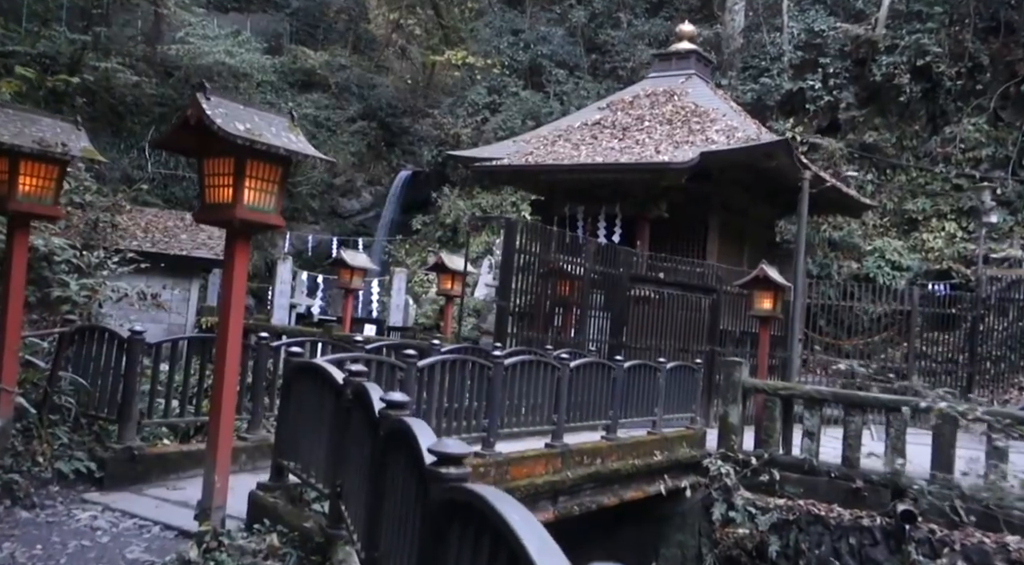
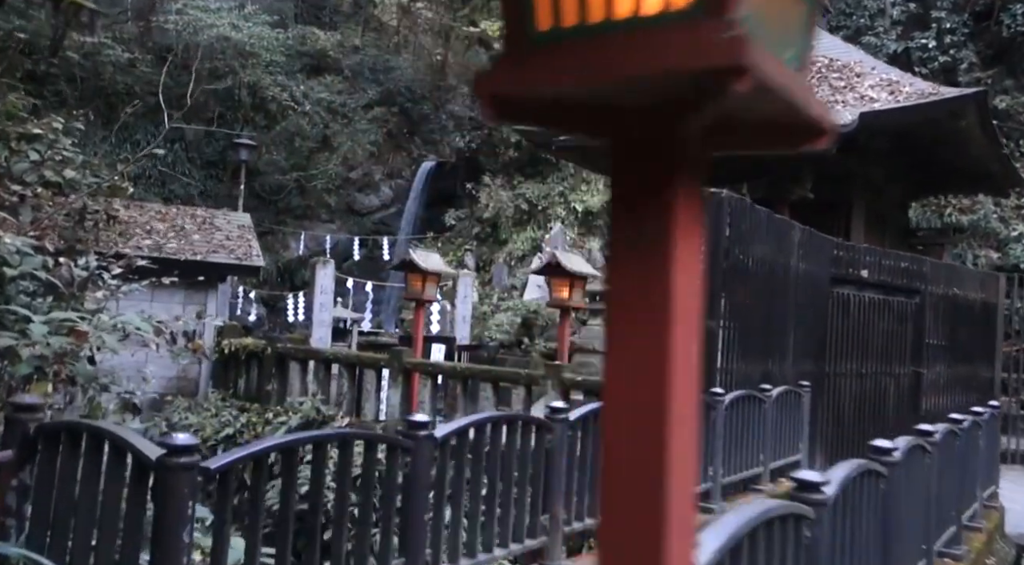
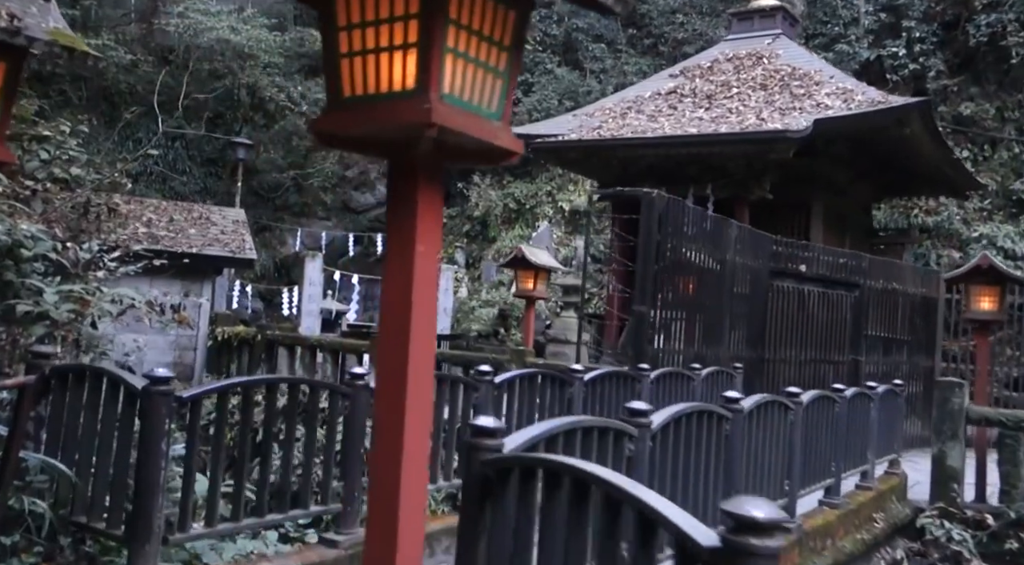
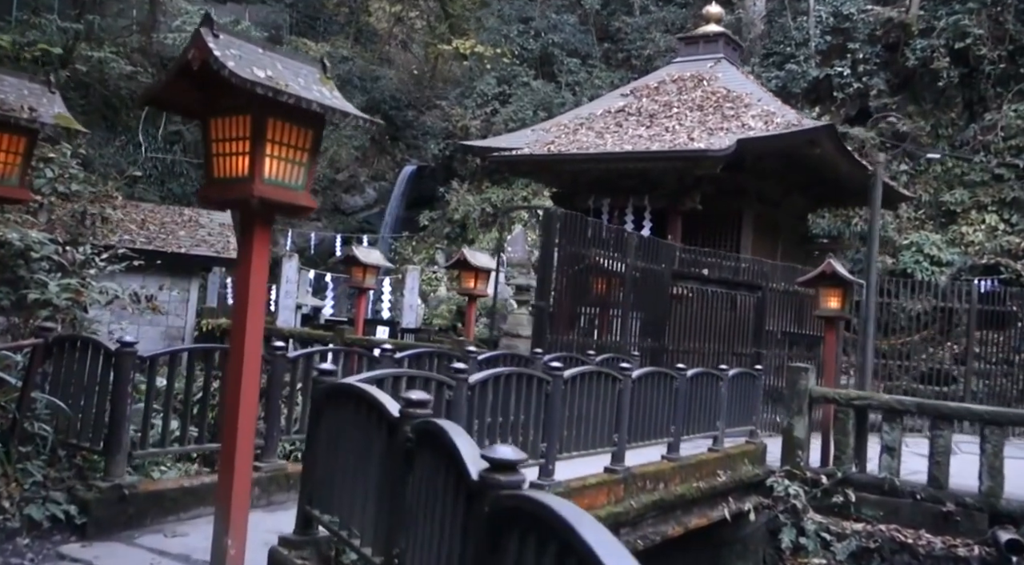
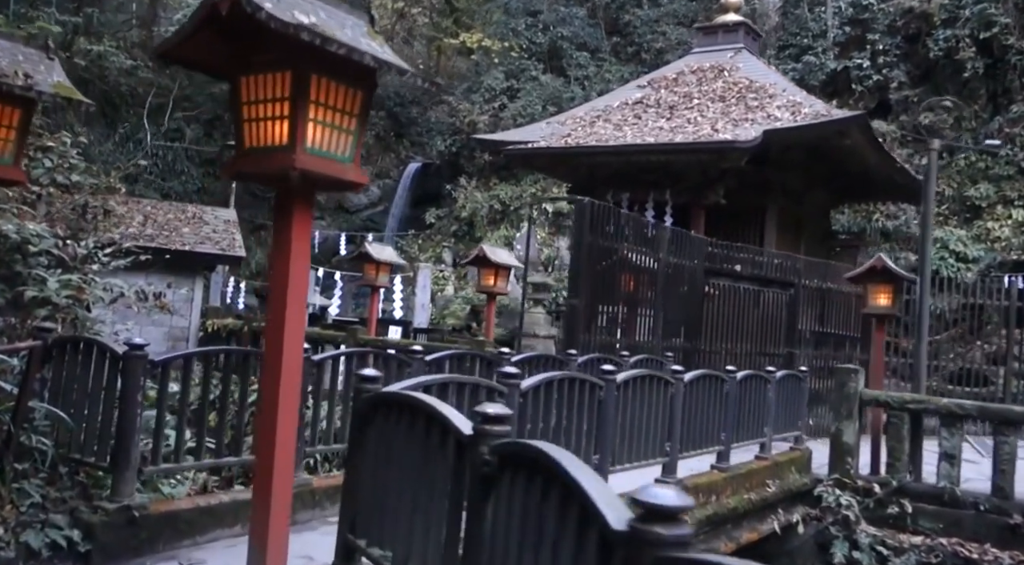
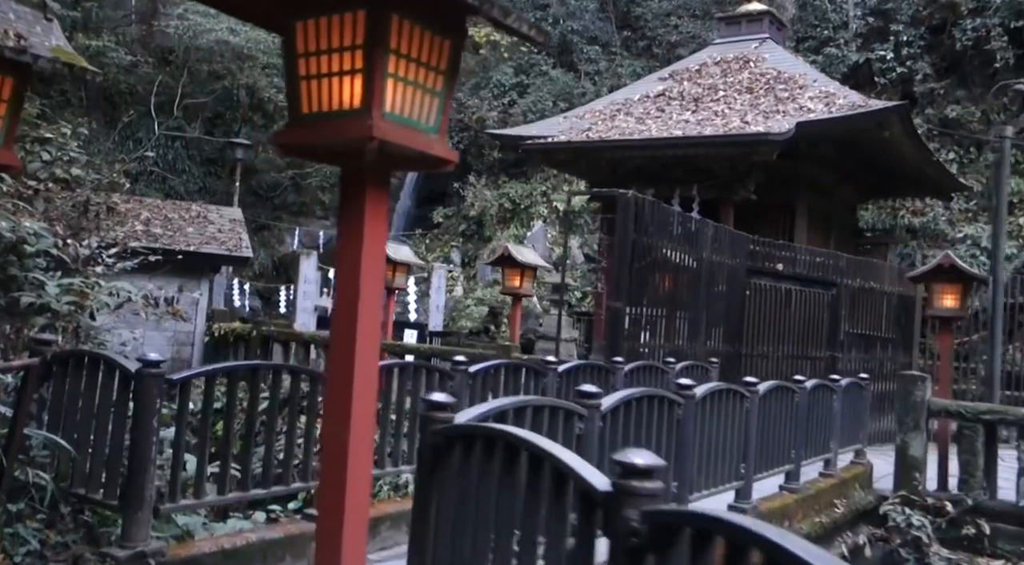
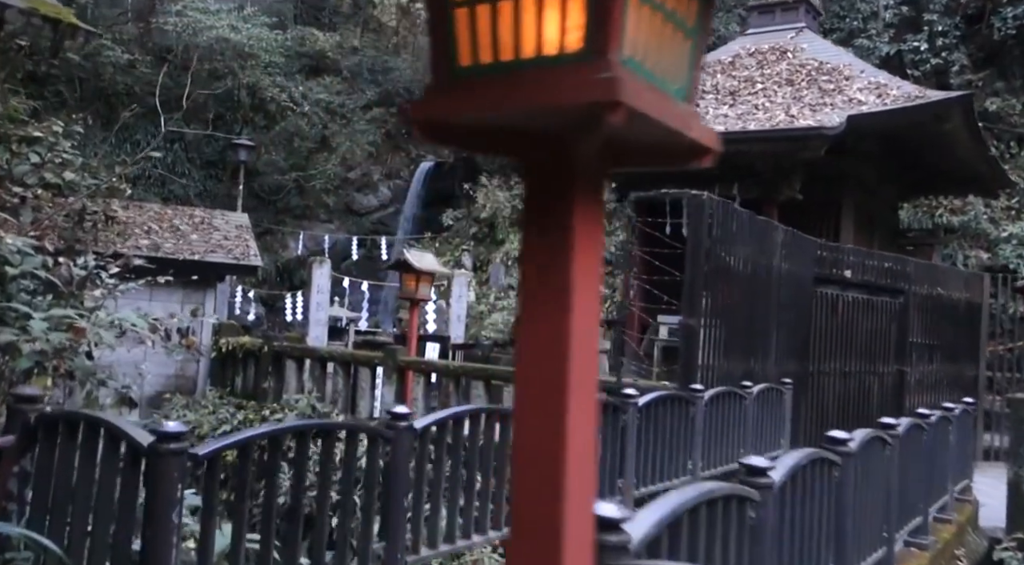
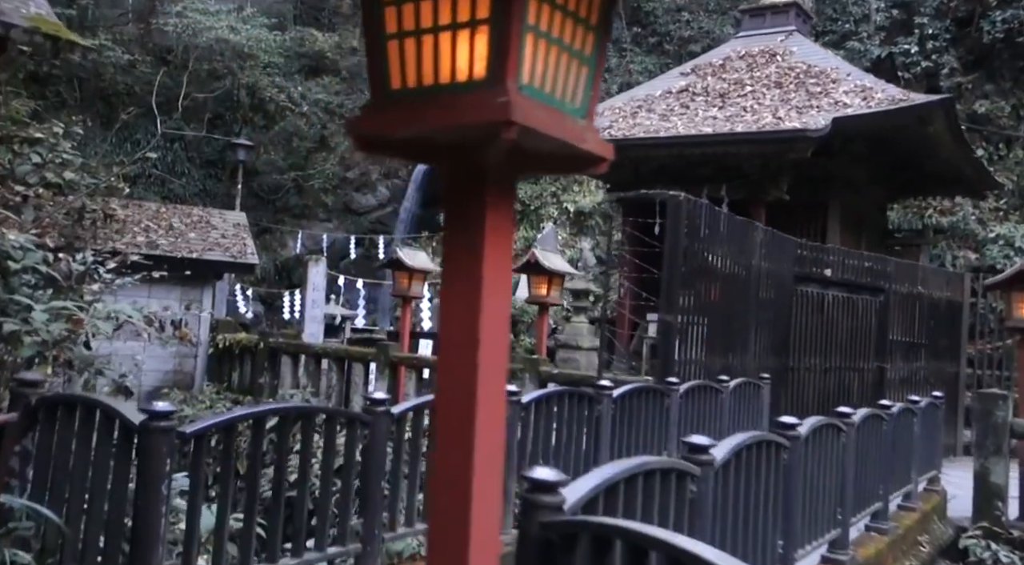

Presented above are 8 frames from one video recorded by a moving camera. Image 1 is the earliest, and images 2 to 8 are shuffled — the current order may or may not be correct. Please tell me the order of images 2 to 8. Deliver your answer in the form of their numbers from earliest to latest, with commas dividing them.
4, 5, 6, 3, 8, 7, 2
